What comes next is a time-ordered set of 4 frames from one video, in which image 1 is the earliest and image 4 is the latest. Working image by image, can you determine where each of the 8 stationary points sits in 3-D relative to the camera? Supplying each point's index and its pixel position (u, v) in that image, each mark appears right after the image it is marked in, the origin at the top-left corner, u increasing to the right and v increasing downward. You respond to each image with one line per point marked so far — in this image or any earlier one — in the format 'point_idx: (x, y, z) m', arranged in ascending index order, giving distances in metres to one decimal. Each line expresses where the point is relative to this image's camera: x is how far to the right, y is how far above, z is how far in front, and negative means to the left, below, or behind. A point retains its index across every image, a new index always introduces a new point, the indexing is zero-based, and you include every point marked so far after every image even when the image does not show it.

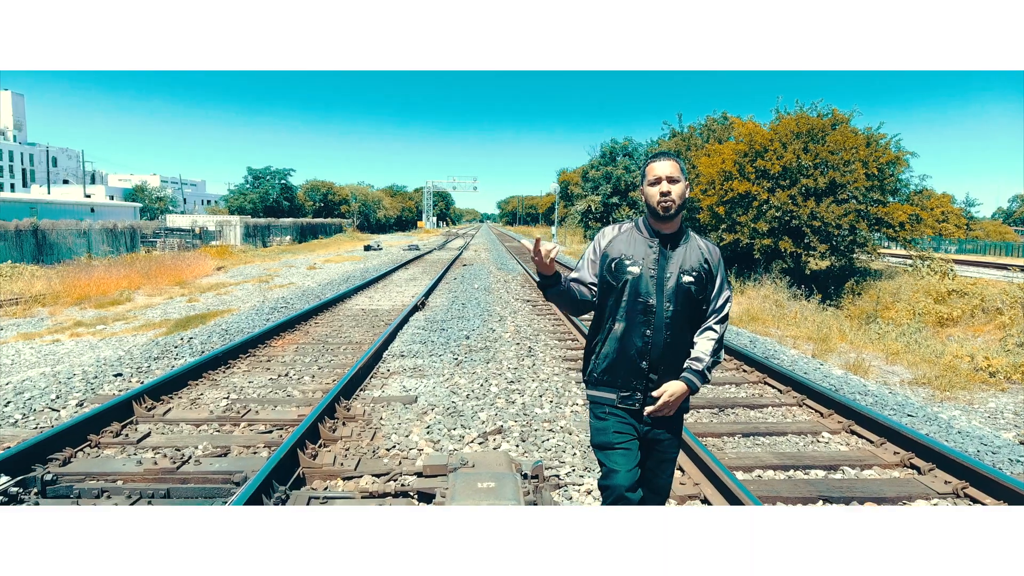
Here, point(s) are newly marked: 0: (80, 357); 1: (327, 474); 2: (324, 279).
0: (-5.8, -0.9, +8.0) m
1: (-1.2, -1.2, +3.8) m
2: (-5.8, +0.3, +18.7) m
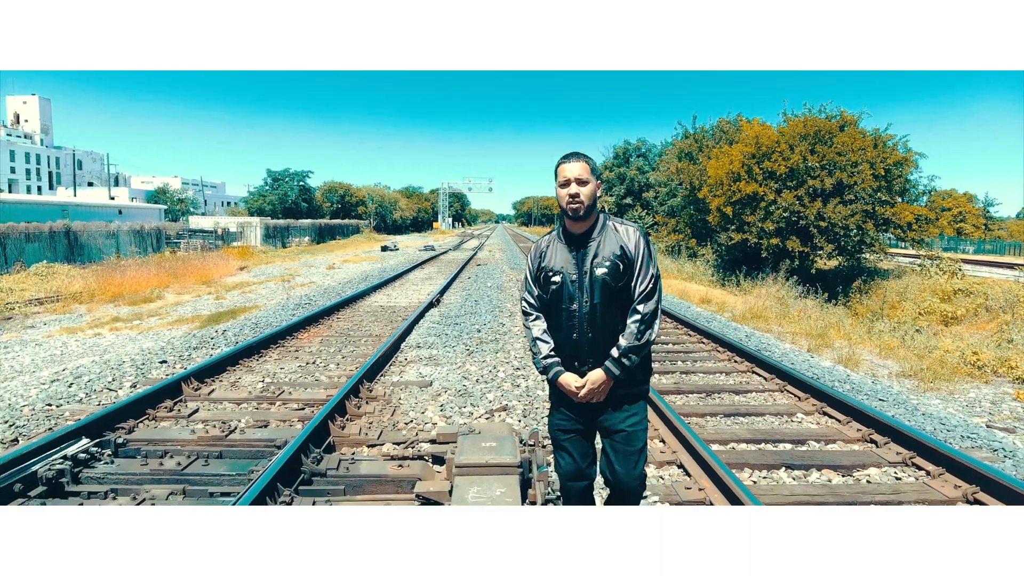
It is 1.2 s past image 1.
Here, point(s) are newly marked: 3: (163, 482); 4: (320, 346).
0: (-5.6, -0.9, +8.7) m
1: (-1.2, -1.1, +4.4) m
2: (-5.4, +0.3, +19.4) m
3: (-2.2, -1.2, +3.8) m
4: (-2.5, -0.7, +7.9) m
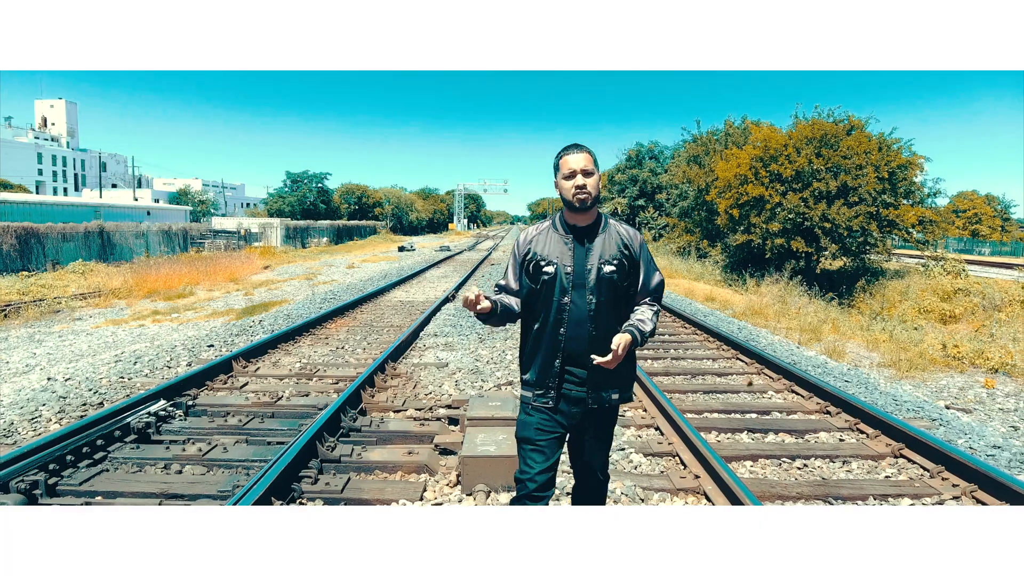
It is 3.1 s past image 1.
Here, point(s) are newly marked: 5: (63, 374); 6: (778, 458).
0: (-5.5, -0.8, +9.7) m
1: (-1.1, -1.0, +5.3) m
2: (-5.0, +0.4, +20.3) m
3: (-2.2, -1.1, +4.6) m
4: (-2.4, -0.7, +8.8) m
5: (-5.2, -1.0, +7.1) m
6: (+1.9, -1.2, +4.4) m
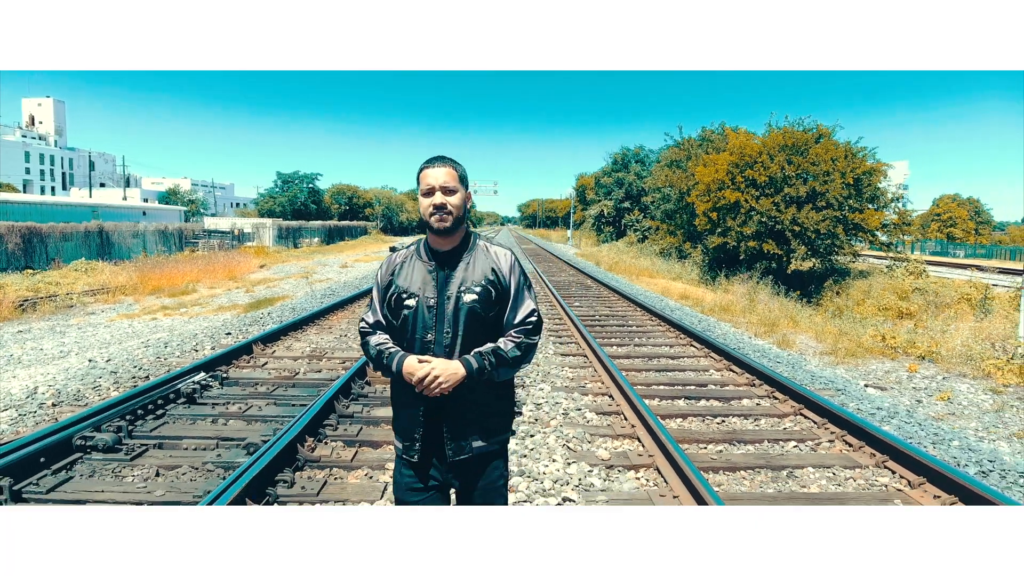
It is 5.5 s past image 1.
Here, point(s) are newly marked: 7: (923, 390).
0: (-5.8, -0.7, +10.7) m
1: (-1.3, -1.0, +6.3) m
2: (-5.5, +0.4, +21.3) m
3: (-2.4, -1.0, +5.7) m
4: (-2.7, -0.6, +9.8) m
5: (-5.5, -0.9, +8.0) m
6: (+1.7, -1.2, +5.5) m
7: (+5.4, -1.3, +7.9) m
